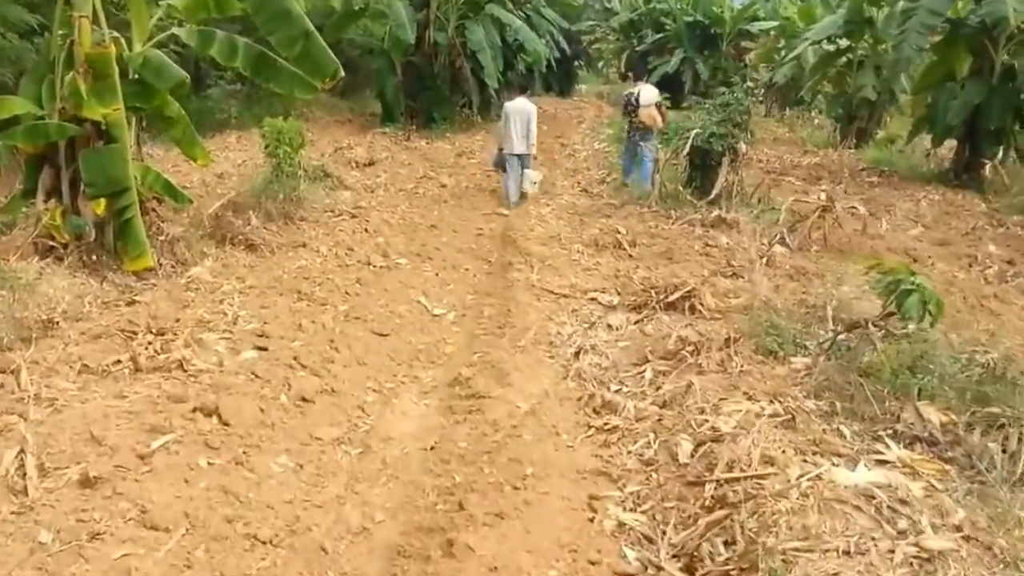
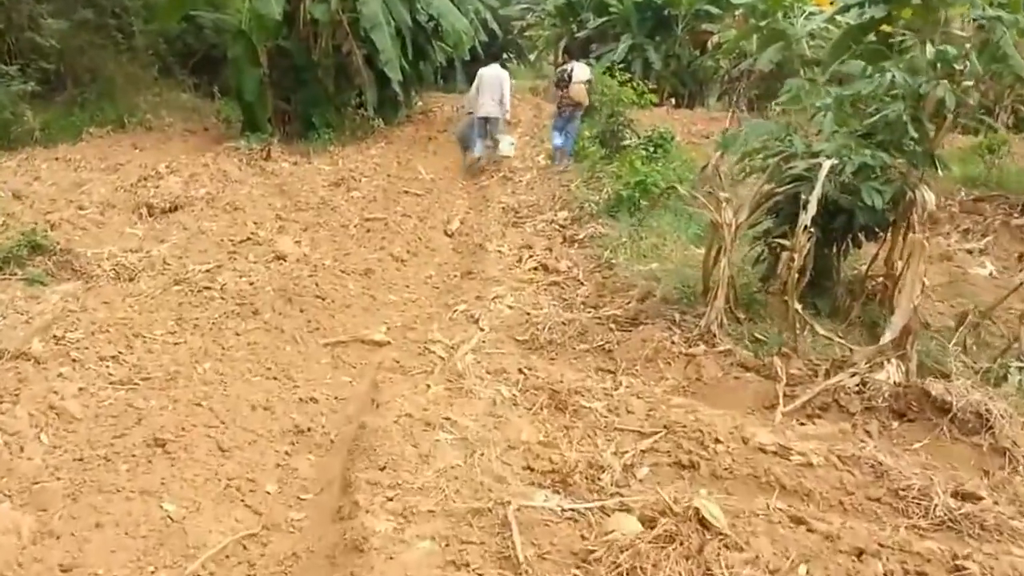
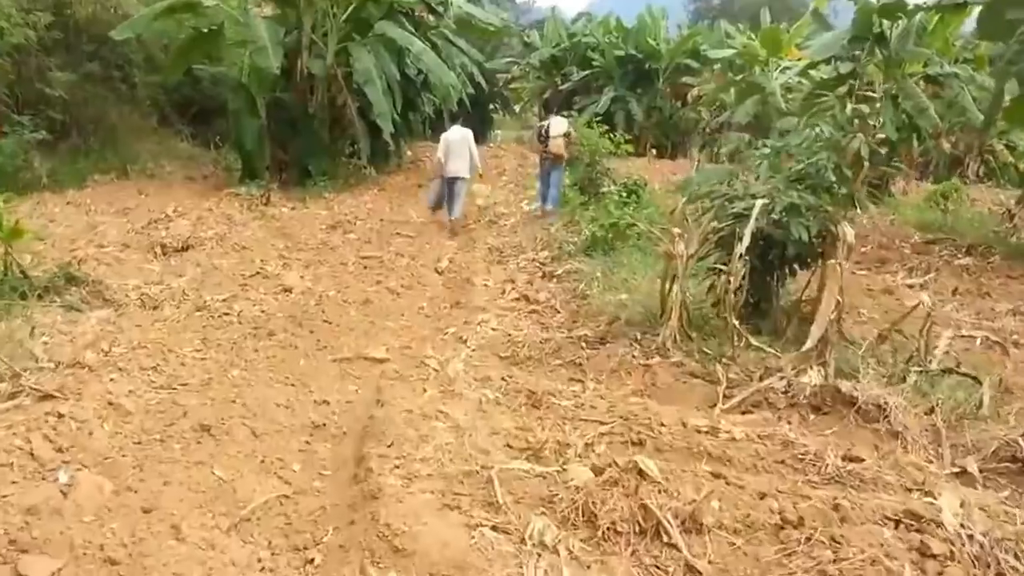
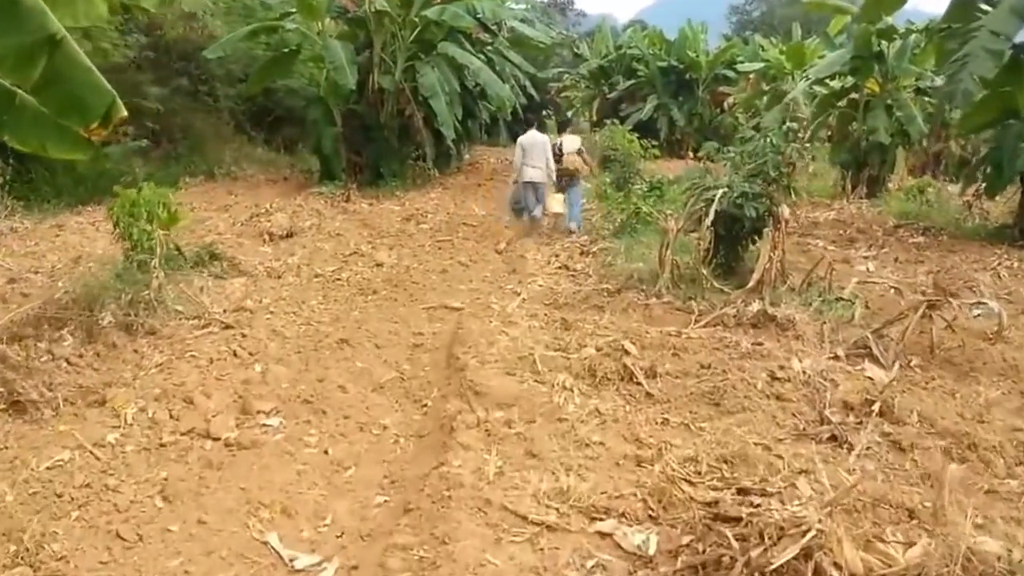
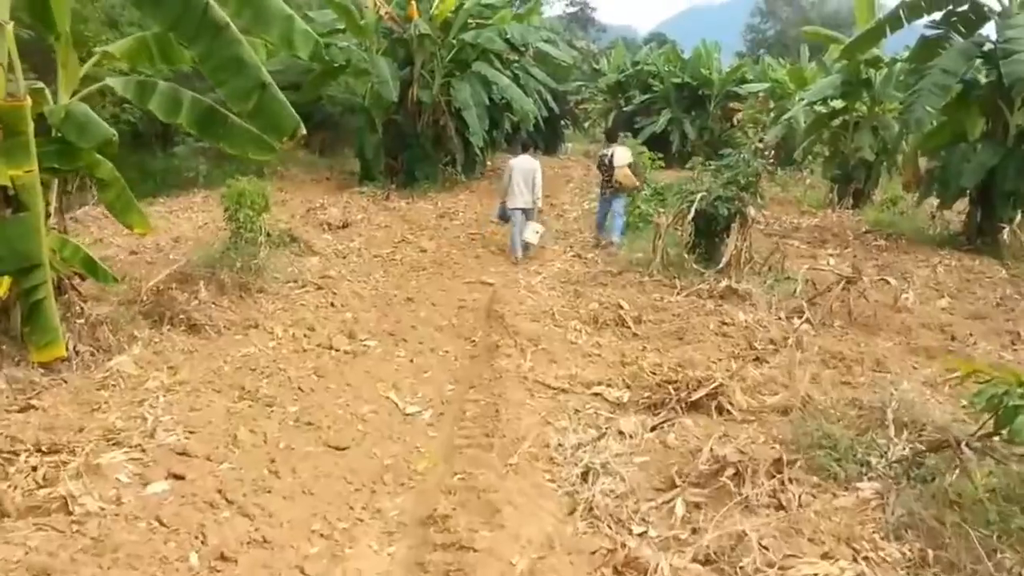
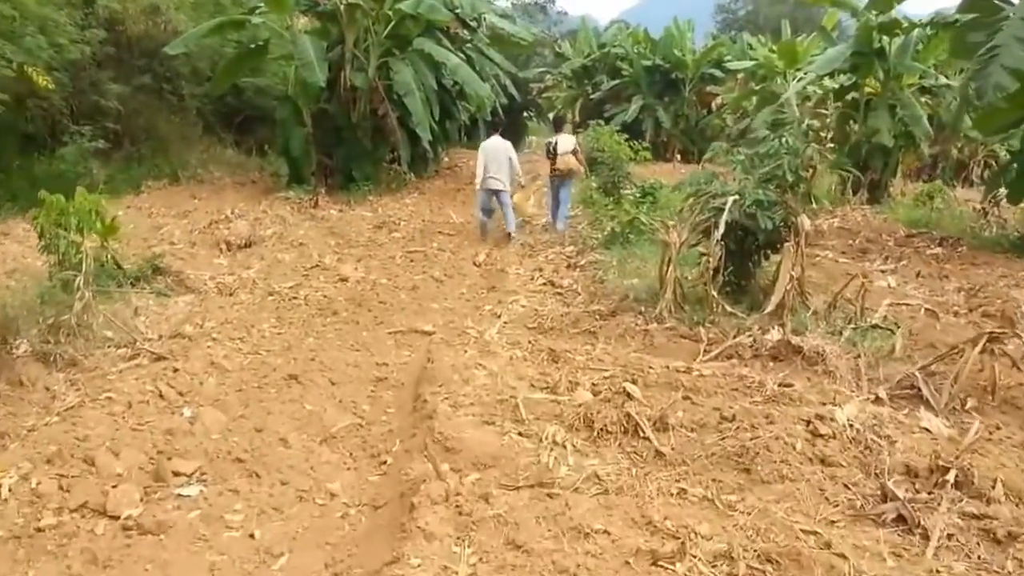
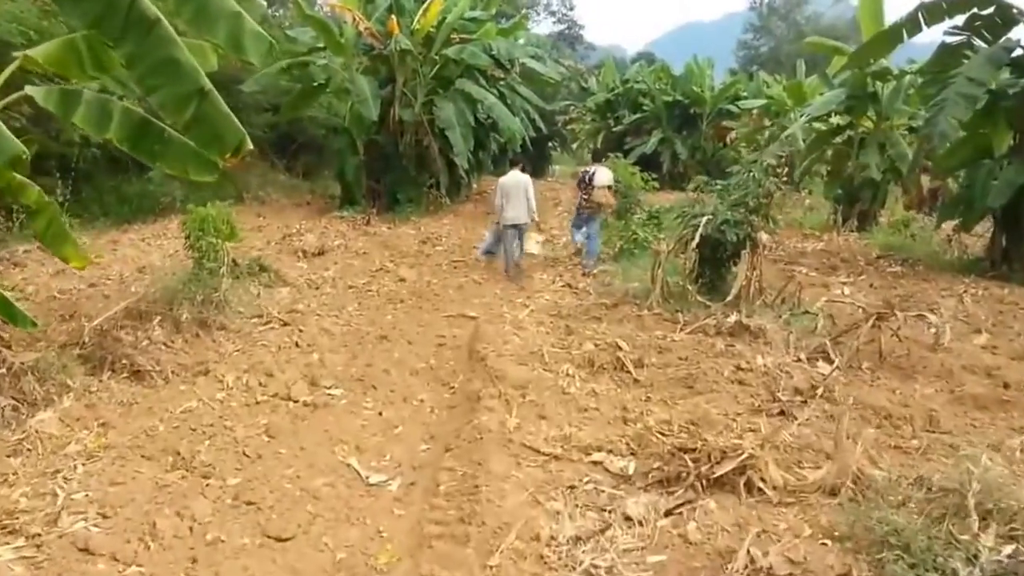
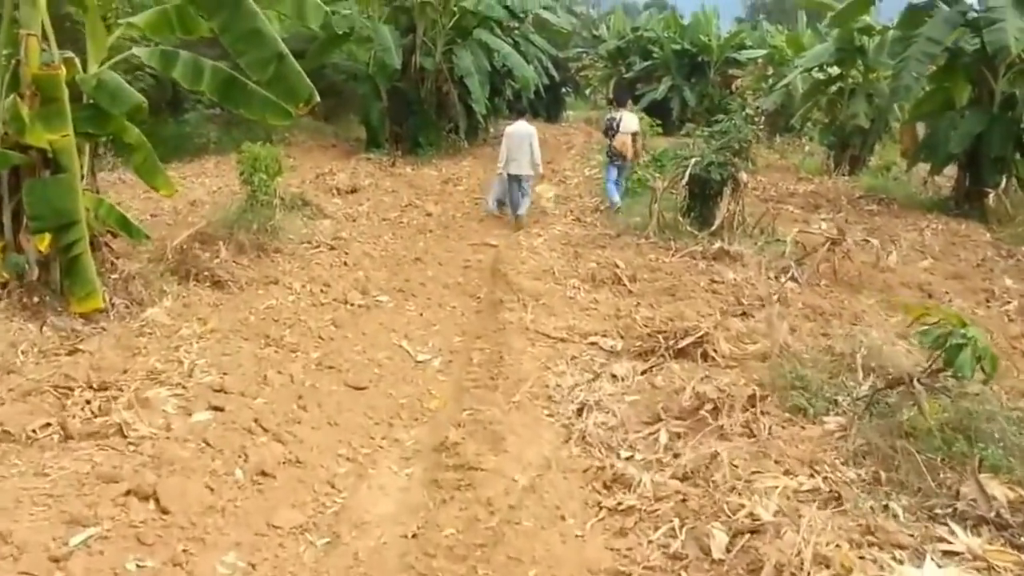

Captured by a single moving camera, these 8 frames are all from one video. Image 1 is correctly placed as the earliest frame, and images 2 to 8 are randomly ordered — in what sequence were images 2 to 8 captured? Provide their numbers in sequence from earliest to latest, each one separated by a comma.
8, 5, 7, 4, 6, 3, 2
